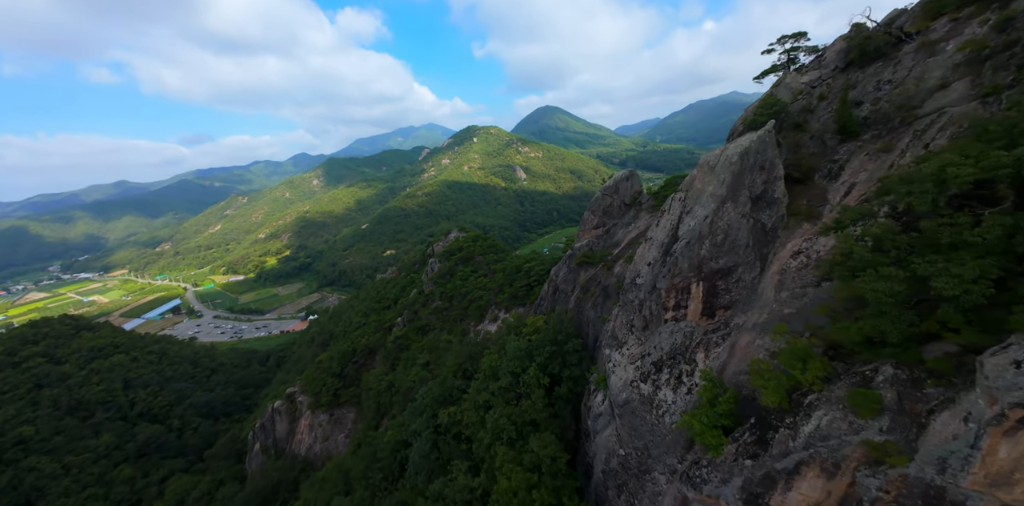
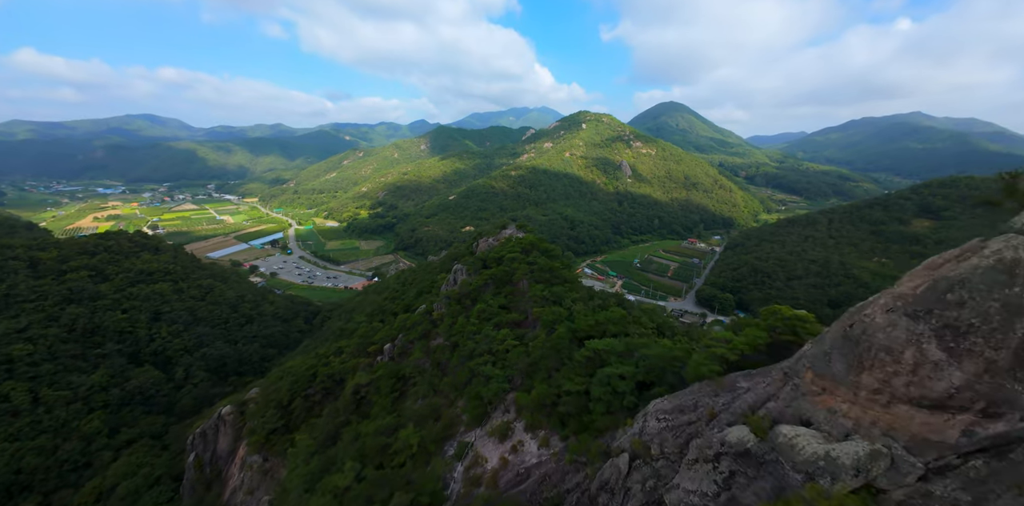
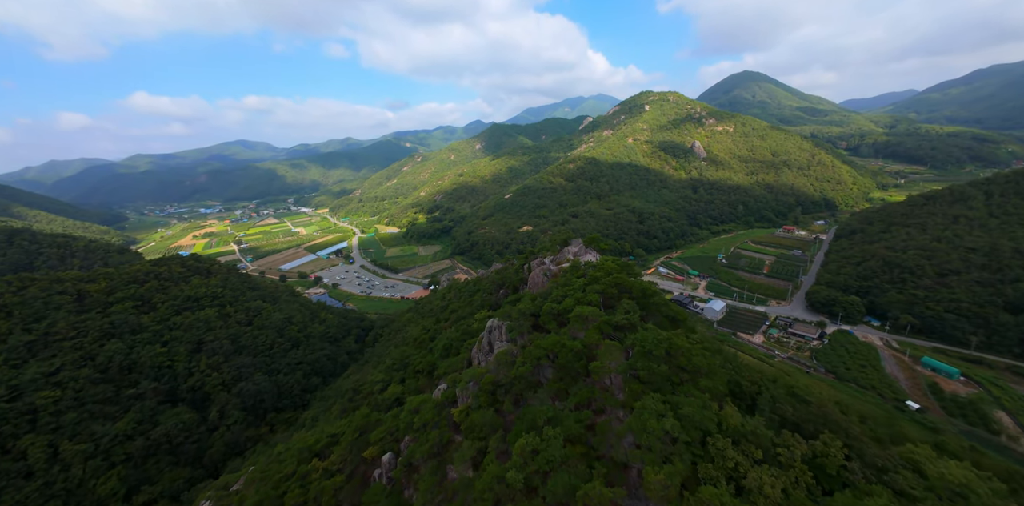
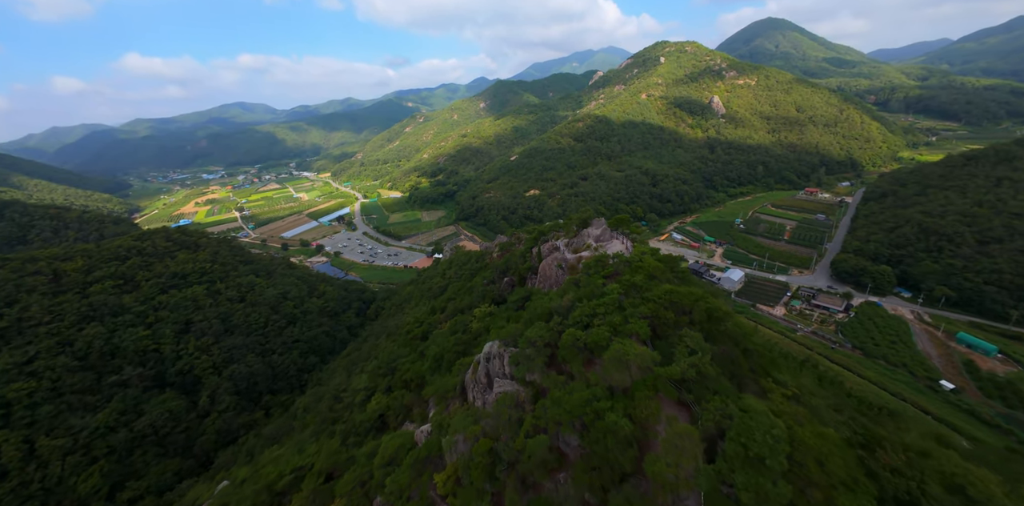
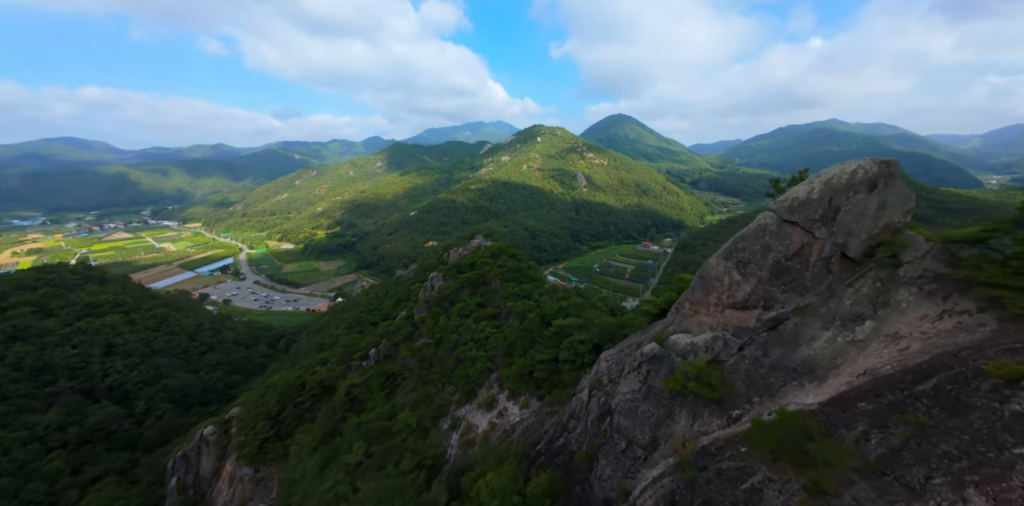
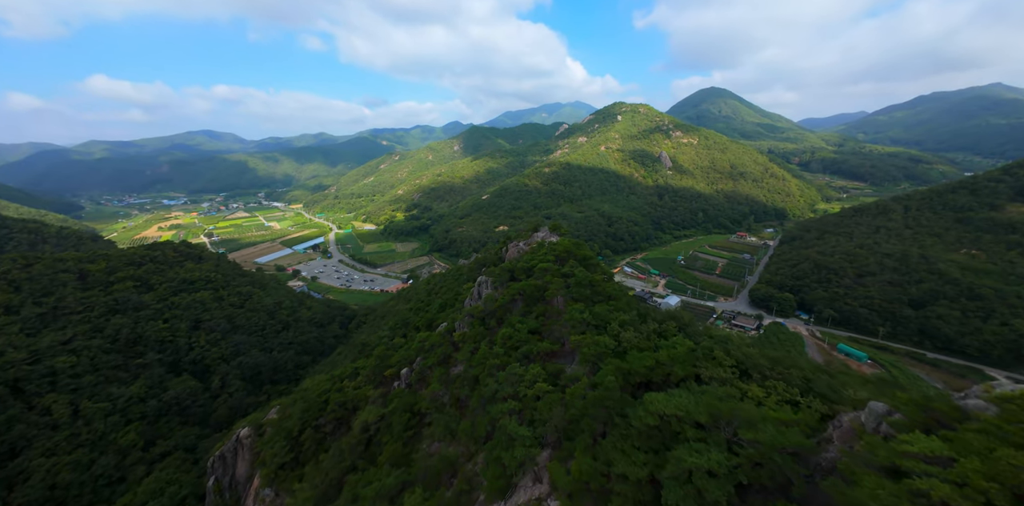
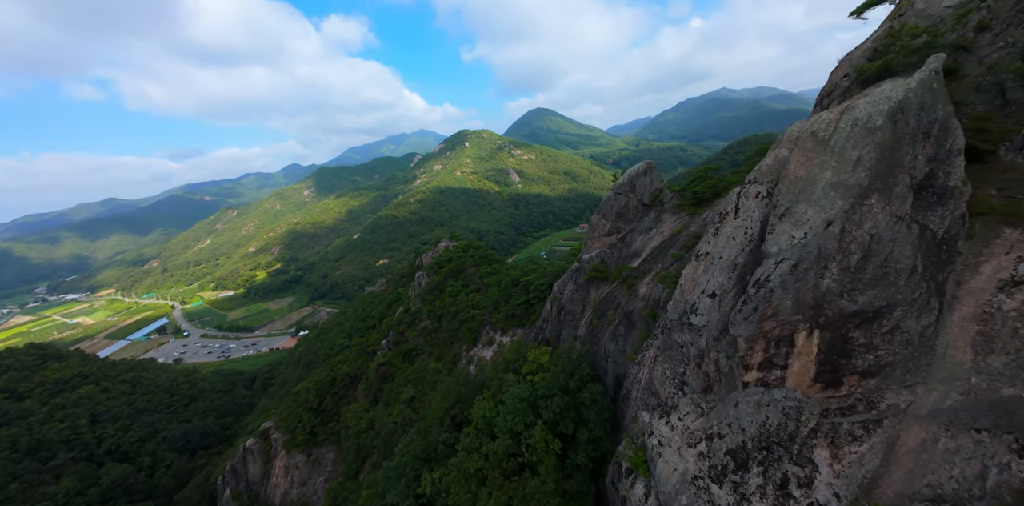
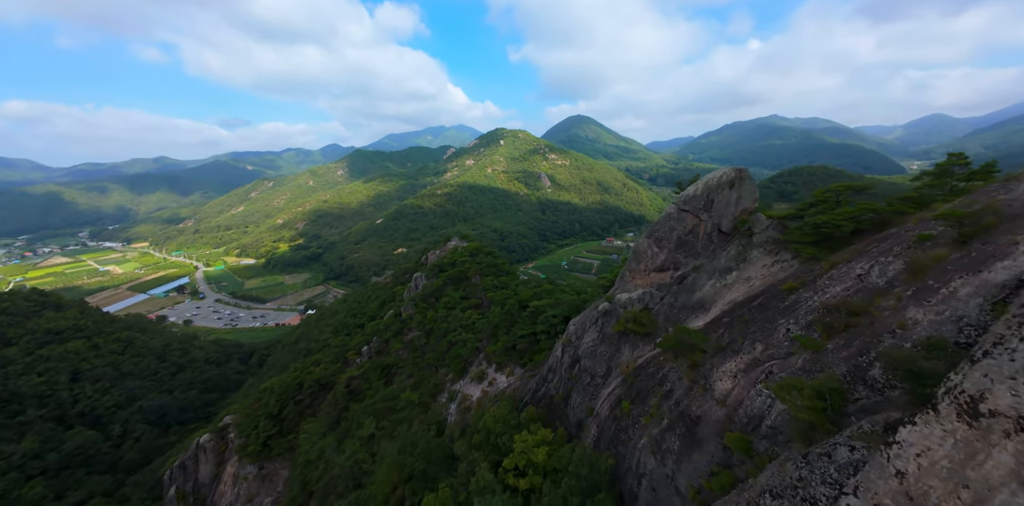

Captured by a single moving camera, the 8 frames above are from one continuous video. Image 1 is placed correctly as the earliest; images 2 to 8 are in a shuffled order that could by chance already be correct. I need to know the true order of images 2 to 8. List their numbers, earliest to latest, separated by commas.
7, 8, 5, 2, 6, 3, 4
